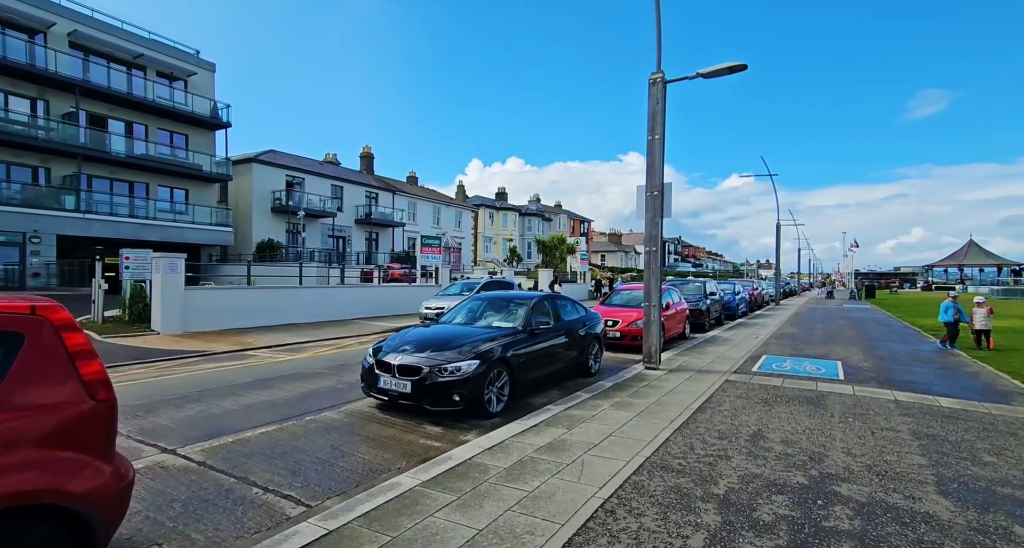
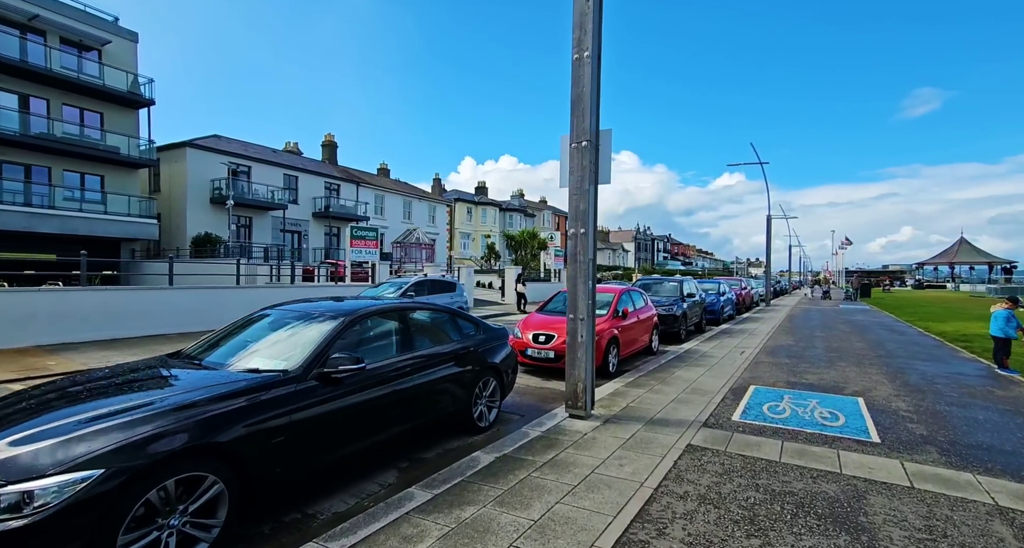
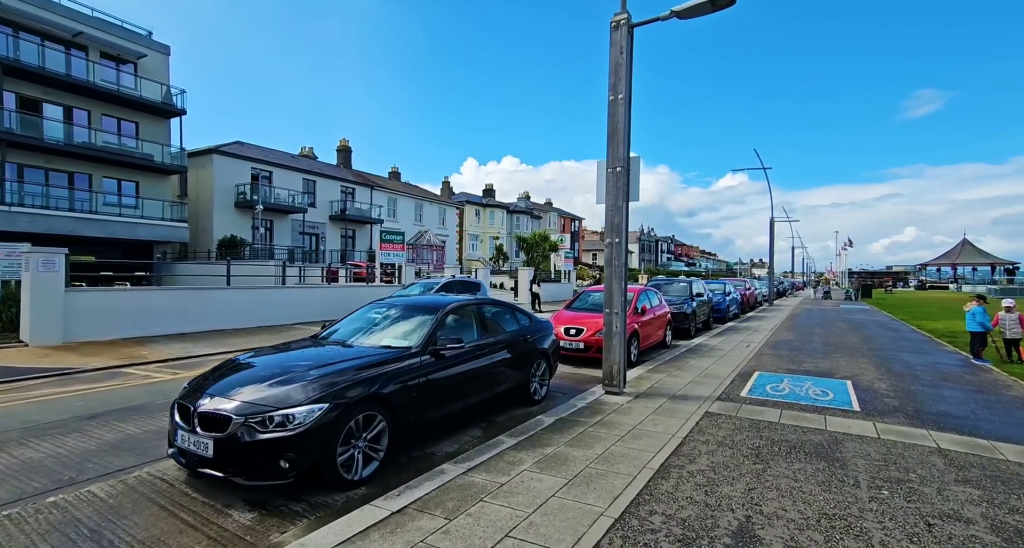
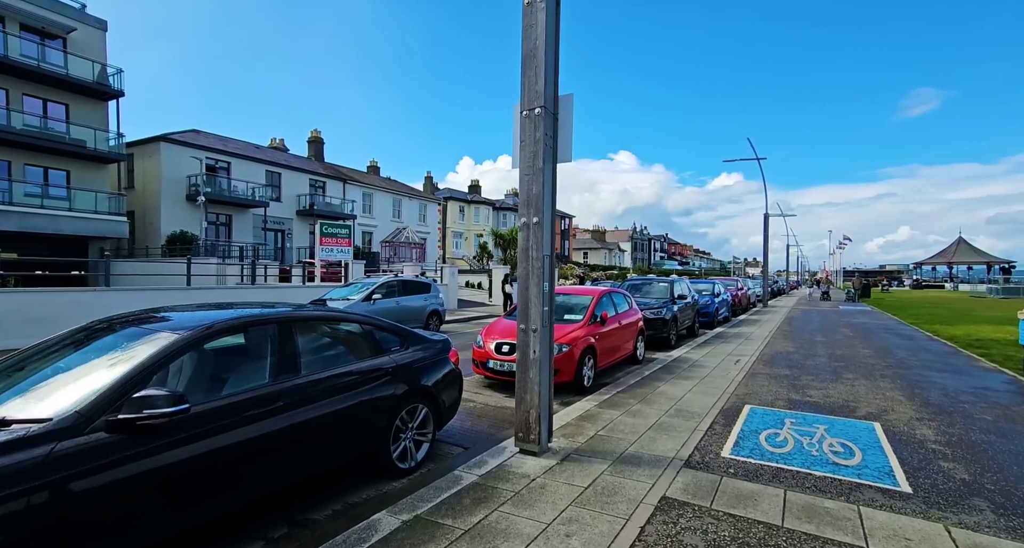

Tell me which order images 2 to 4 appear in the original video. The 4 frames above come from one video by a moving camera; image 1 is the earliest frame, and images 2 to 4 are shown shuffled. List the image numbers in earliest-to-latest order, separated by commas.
3, 2, 4
